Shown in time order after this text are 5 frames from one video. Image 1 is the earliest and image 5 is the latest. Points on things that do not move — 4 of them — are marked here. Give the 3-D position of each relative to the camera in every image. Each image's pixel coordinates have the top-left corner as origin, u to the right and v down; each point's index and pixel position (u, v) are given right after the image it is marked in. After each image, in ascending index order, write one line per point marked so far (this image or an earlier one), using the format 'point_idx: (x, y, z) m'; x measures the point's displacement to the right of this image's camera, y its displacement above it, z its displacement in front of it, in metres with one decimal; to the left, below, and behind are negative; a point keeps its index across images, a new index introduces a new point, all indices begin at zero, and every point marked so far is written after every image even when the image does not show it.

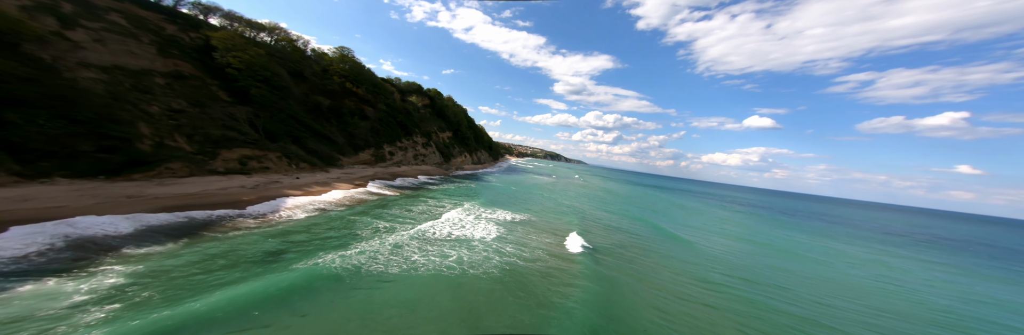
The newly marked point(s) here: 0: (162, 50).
0: (-24.5, +8.2, +18.4) m
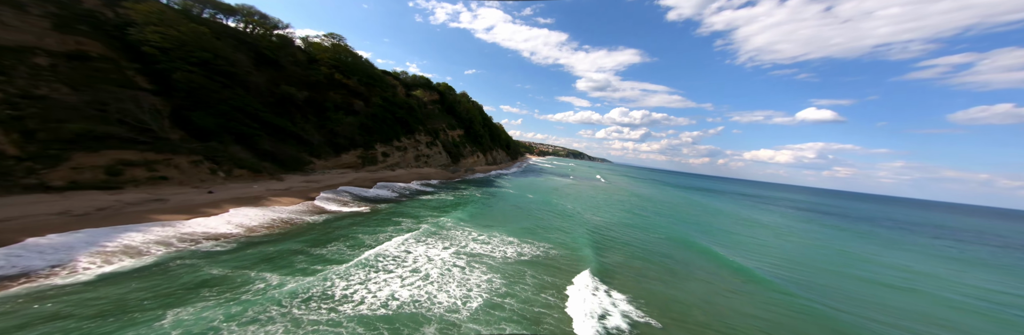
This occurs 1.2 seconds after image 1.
0: (-24.2, +7.7, +14.2) m
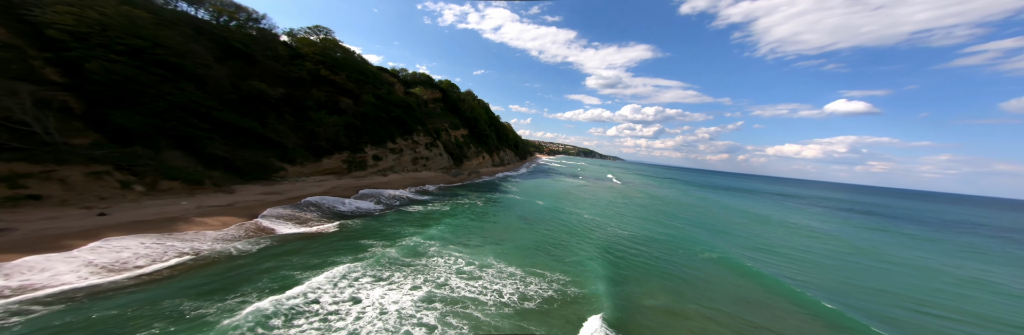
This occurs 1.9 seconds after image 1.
0: (-24.3, +7.1, +11.7) m
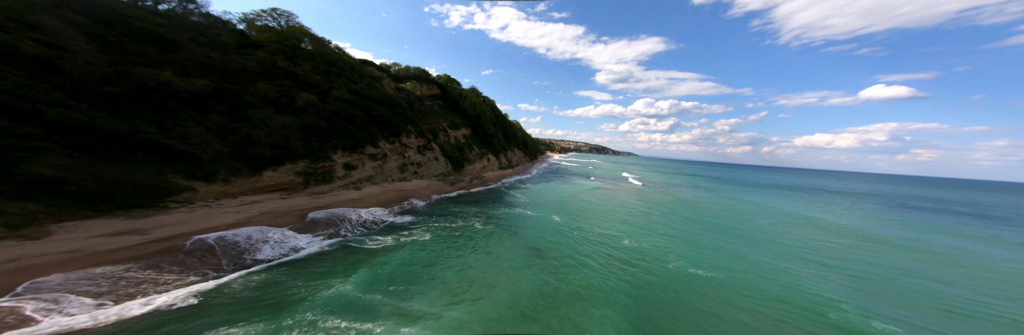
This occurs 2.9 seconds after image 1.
0: (-24.6, +5.9, +6.9) m
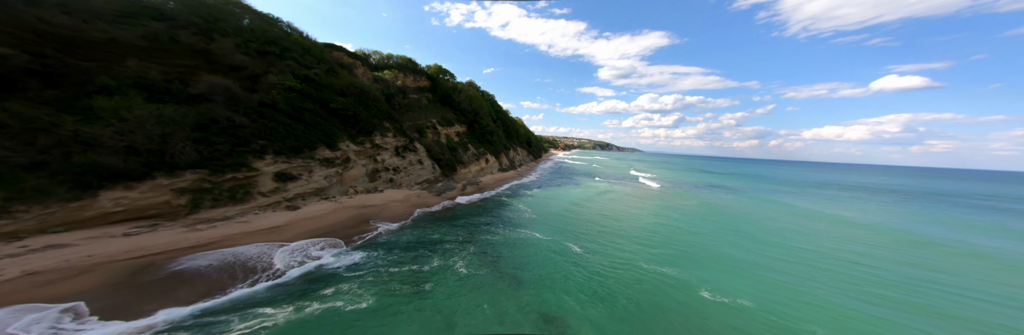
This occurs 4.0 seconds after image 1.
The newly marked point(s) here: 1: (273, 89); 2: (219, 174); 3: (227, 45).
0: (-25.0, +5.0, +1.1) m
1: (-15.4, +5.2, +17.1) m
2: (-13.7, -0.3, +12.3) m
3: (-17.6, +7.6, +16.6) m
